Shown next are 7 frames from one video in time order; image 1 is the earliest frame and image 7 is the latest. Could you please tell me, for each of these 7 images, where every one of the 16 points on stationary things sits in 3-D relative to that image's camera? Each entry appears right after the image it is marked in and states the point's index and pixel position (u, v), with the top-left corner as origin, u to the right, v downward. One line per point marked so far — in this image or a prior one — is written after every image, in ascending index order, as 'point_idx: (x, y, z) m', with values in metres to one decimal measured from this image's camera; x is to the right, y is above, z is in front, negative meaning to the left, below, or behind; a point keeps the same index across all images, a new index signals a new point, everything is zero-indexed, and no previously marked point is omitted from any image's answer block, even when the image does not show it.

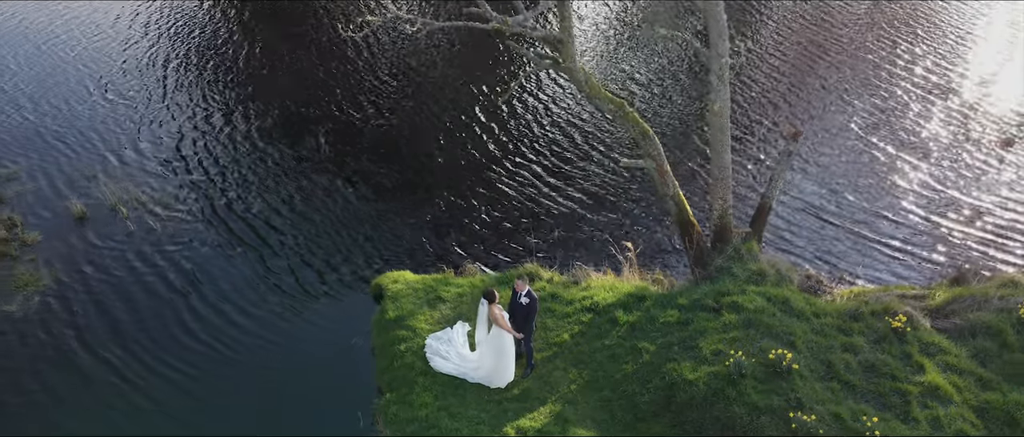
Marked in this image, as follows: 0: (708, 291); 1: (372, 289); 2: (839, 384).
0: (+3.9, -1.4, +13.1) m
1: (-3.2, -1.4, +15.4) m
2: (+5.3, -2.7, +10.7) m
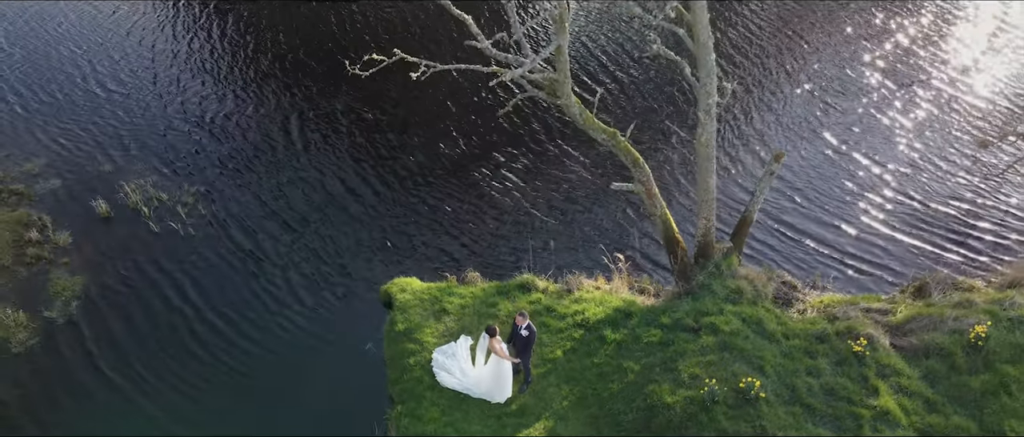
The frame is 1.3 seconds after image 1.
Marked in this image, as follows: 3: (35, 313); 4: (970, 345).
0: (+3.8, -2.0, +14.3) m
1: (-3.2, -1.8, +16.7) m
2: (+5.2, -3.4, +12.1) m
3: (-11.4, -1.8, +16.0) m
4: (+8.8, -2.4, +12.8) m
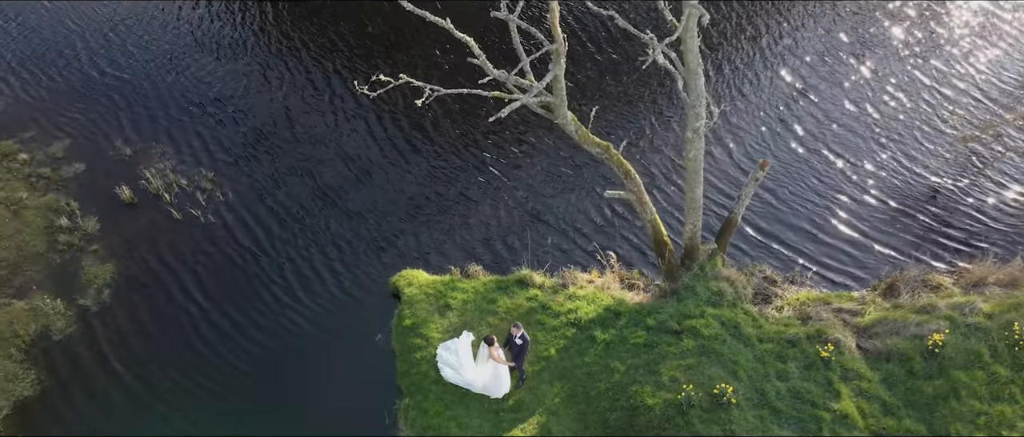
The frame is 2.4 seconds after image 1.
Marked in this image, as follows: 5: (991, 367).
0: (+3.8, -2.2, +15.5) m
1: (-3.3, -1.8, +17.9) m
2: (+5.1, -3.8, +13.4) m
3: (-11.4, -1.9, +17.4) m
4: (+8.7, -2.8, +14.0) m
5: (+9.7, -3.0, +13.5) m
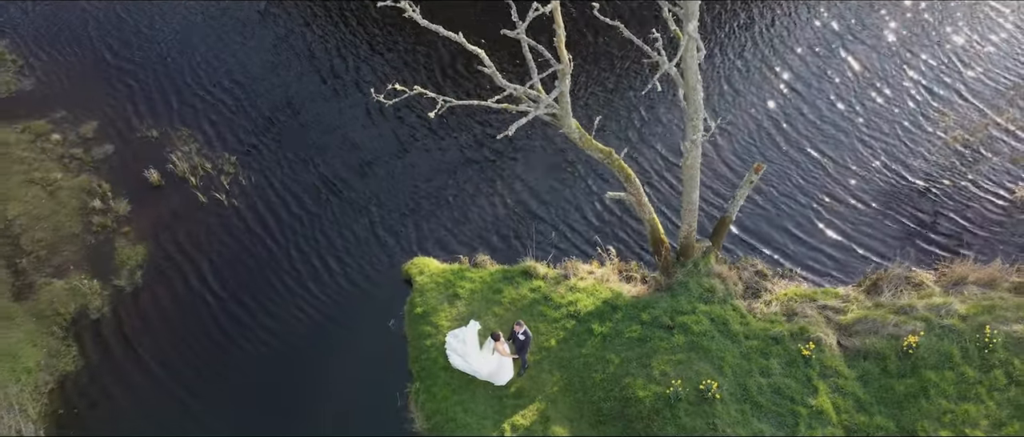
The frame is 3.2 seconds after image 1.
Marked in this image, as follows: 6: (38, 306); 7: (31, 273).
0: (+3.8, -2.2, +16.5) m
1: (-3.1, -1.6, +19.0) m
2: (+5.2, -4.0, +14.5) m
3: (-11.3, -1.7, +18.6) m
4: (+8.7, -3.0, +14.9) m
5: (+9.7, -3.2, +14.5) m
6: (-12.6, -2.1, +17.7) m
7: (-13.3, -1.3, +18.4) m
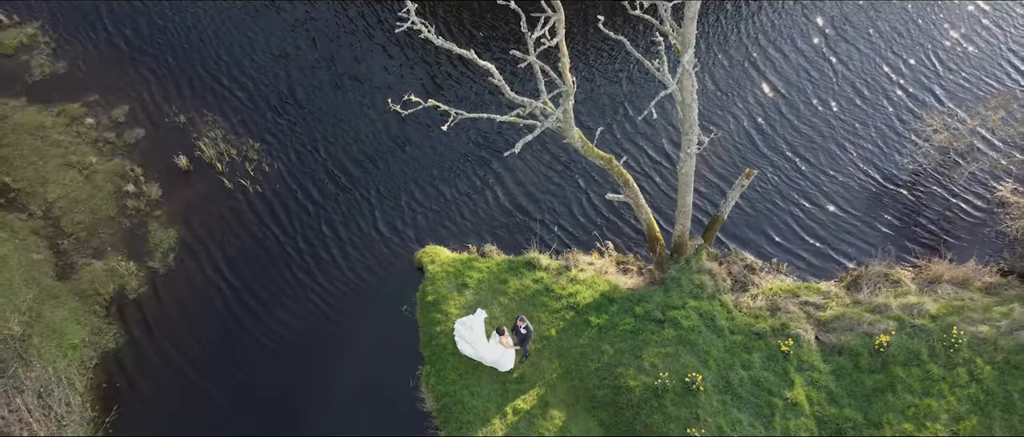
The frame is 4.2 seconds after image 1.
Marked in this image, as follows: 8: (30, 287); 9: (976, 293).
0: (+3.9, -2.2, +17.7) m
1: (-3.0, -1.3, +20.4) m
2: (+5.2, -4.2, +15.9) m
3: (-11.1, -1.4, +20.1) m
4: (+8.8, -3.1, +16.2) m
5: (+9.7, -3.4, +15.7) m
6: (-12.5, -1.9, +19.3) m
7: (-13.2, -1.0, +19.9) m
8: (-13.7, -1.7, +18.8) m
9: (+11.8, -1.9, +17.1) m
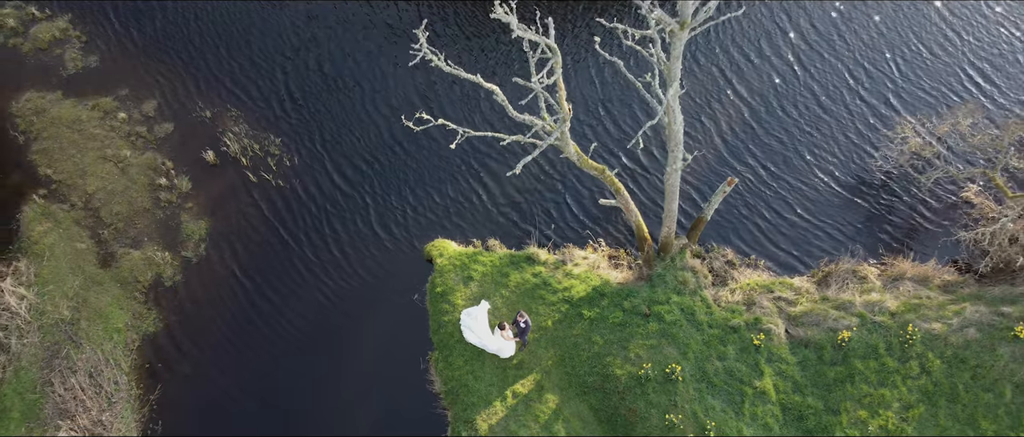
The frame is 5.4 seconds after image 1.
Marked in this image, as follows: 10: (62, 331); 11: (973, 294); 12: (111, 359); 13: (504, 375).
0: (+3.9, -2.3, +19.5) m
1: (-2.9, -1.2, +22.2) m
2: (+5.2, -4.4, +17.8) m
3: (-11.1, -1.3, +22.2) m
4: (+8.8, -3.3, +17.9) m
5: (+9.7, -3.7, +17.5) m
6: (-12.5, -1.8, +21.4) m
7: (-13.1, -0.9, +22.0) m
8: (-13.7, -1.7, +20.9) m
9: (+11.8, -2.0, +18.7) m
10: (-13.2, -3.3, +19.6) m
11: (+12.8, -2.1, +18.5) m
12: (-11.7, -4.1, +19.6) m
13: (-0.2, -4.5, +19.0) m
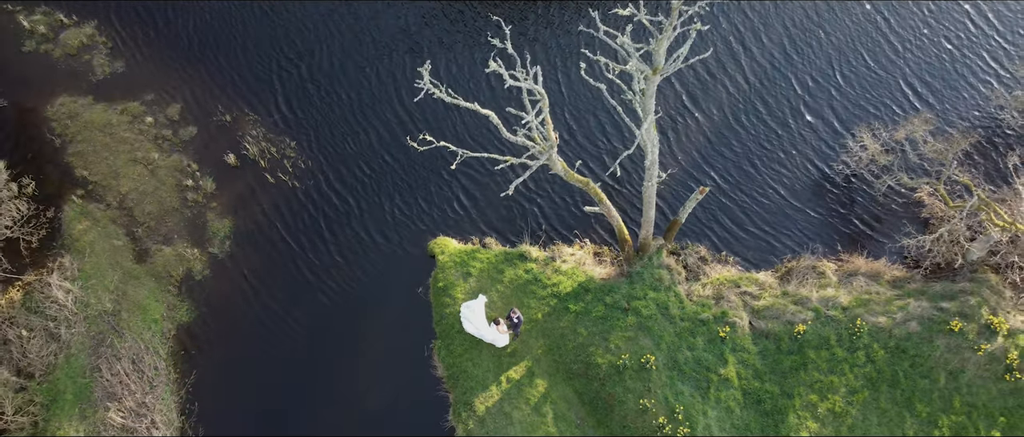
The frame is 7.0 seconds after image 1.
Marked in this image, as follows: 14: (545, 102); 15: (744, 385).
0: (+3.7, -2.4, +21.8) m
1: (-3.1, -1.3, +24.5) m
2: (+4.9, -4.6, +20.1) m
3: (-11.2, -1.4, +24.6) m
4: (+8.5, -3.5, +20.1) m
5: (+9.5, -3.8, +19.6) m
6: (-12.7, -2.0, +23.9) m
7: (-13.3, -1.0, +24.5) m
8: (-13.9, -1.9, +23.5) m
9: (+11.6, -2.1, +20.7) m
10: (-13.4, -3.5, +22.2) m
11: (+12.5, -2.2, +20.6) m
12: (-11.9, -4.4, +22.2) m
13: (-0.5, -4.7, +21.4) m
14: (+0.6, +3.0, +16.4) m
15: (+6.8, -4.9, +19.7) m
